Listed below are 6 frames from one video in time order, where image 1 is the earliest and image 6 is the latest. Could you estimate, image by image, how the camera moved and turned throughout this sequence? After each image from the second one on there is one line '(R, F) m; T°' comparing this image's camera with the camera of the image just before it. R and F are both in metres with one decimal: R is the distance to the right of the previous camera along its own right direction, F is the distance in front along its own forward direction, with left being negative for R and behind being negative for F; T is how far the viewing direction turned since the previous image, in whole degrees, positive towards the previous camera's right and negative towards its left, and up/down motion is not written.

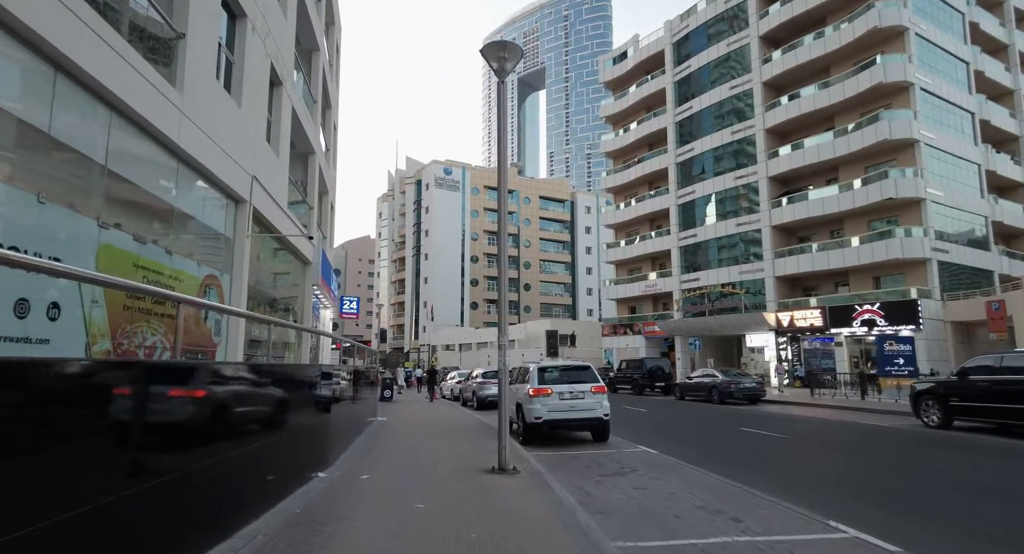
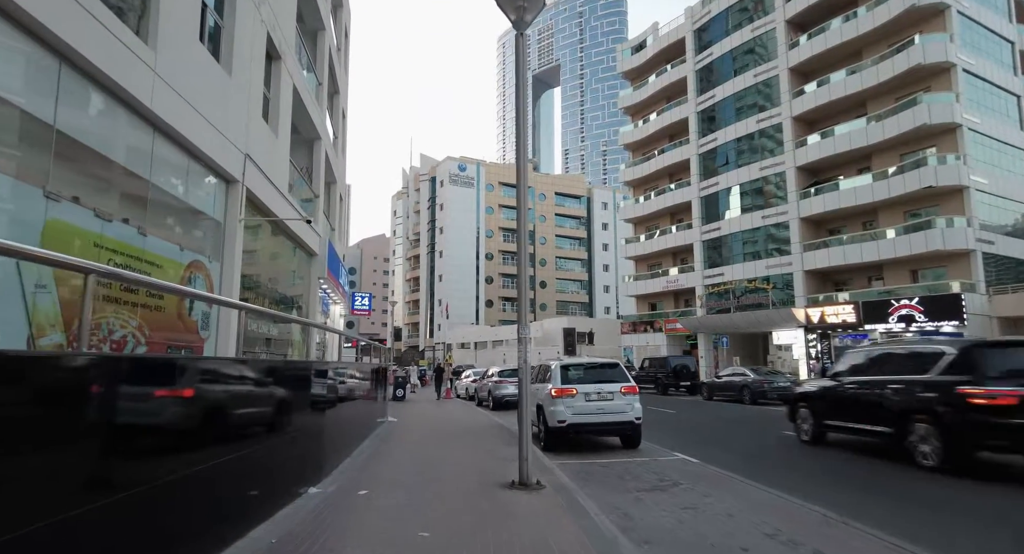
(-0.1, +1.1) m; -2°
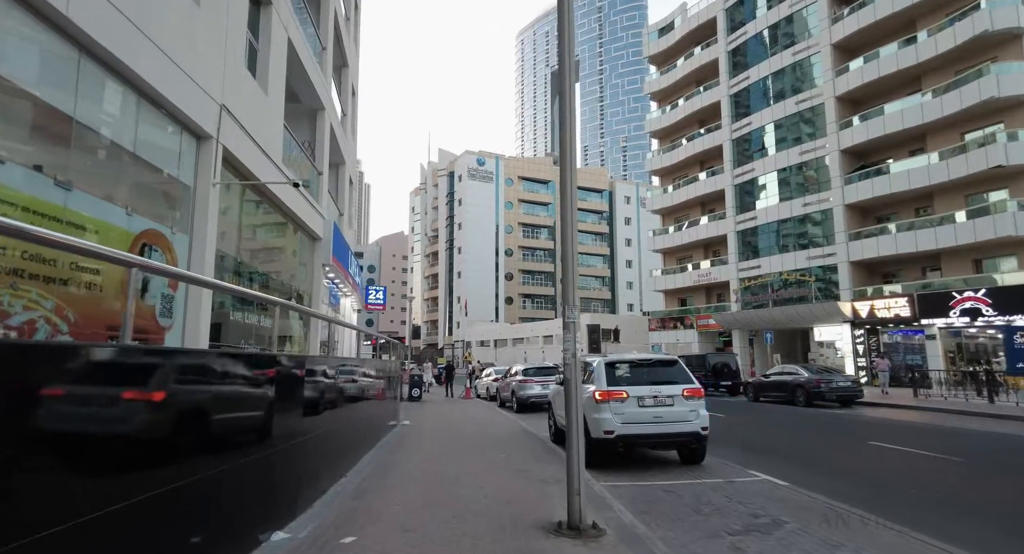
(-0.2, +1.9) m; -2°
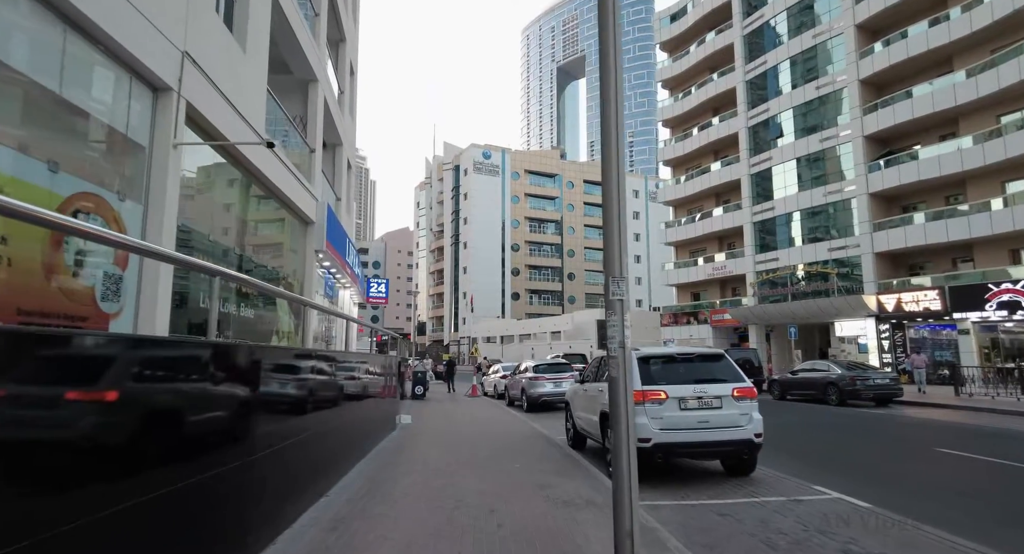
(-0.1, +1.3) m; -1°
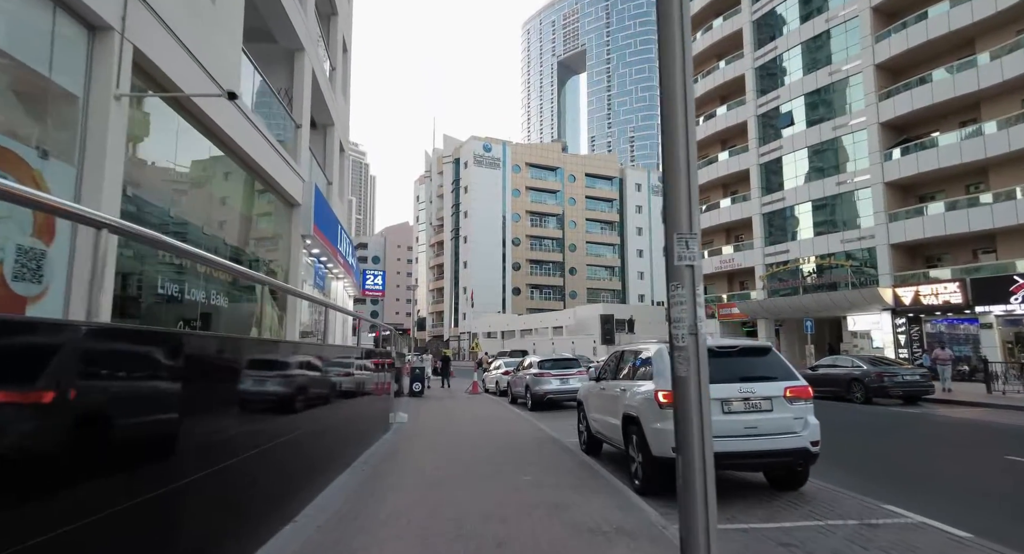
(-0.1, +1.1) m; 0°
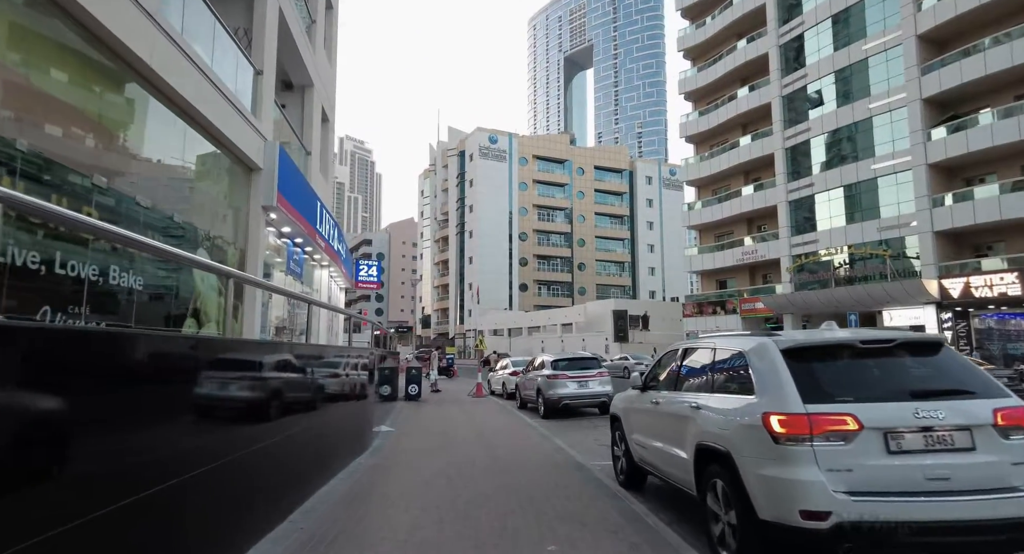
(-0.1, +2.3) m; -1°
